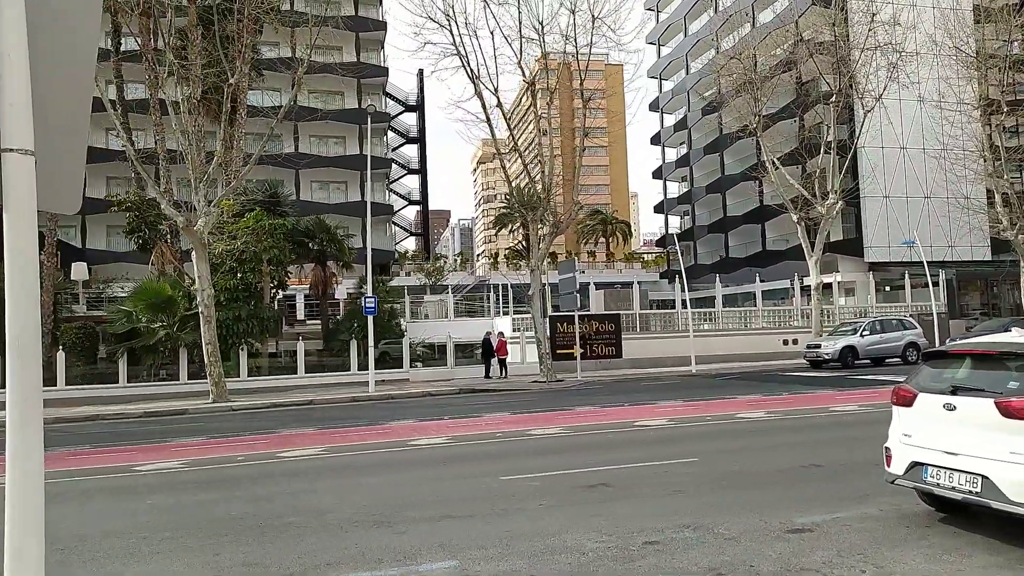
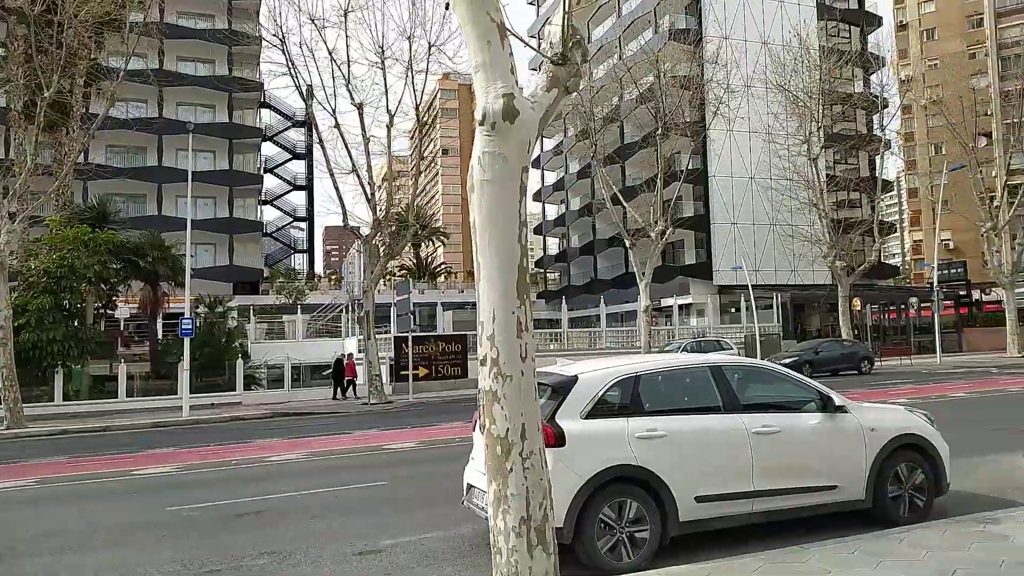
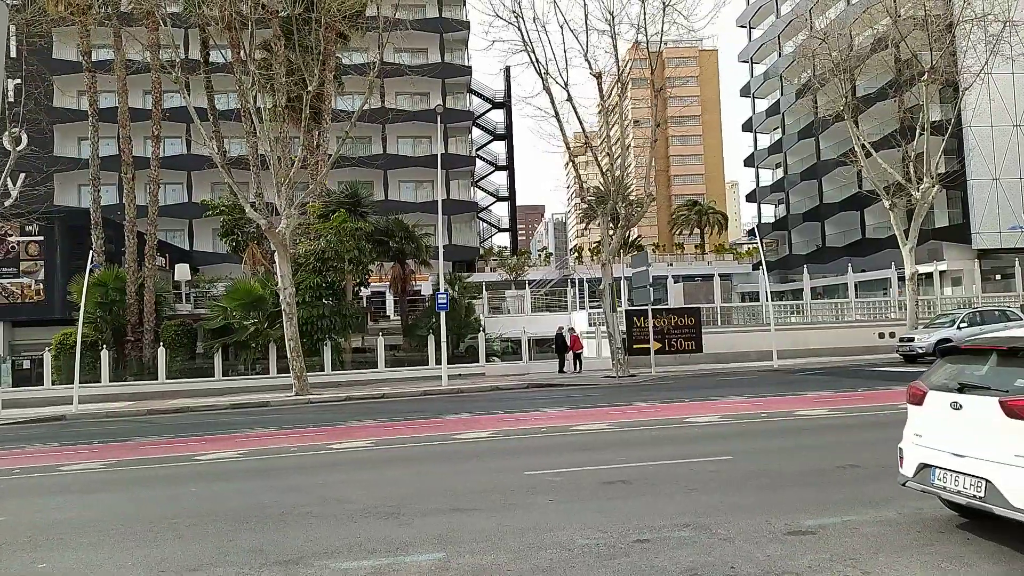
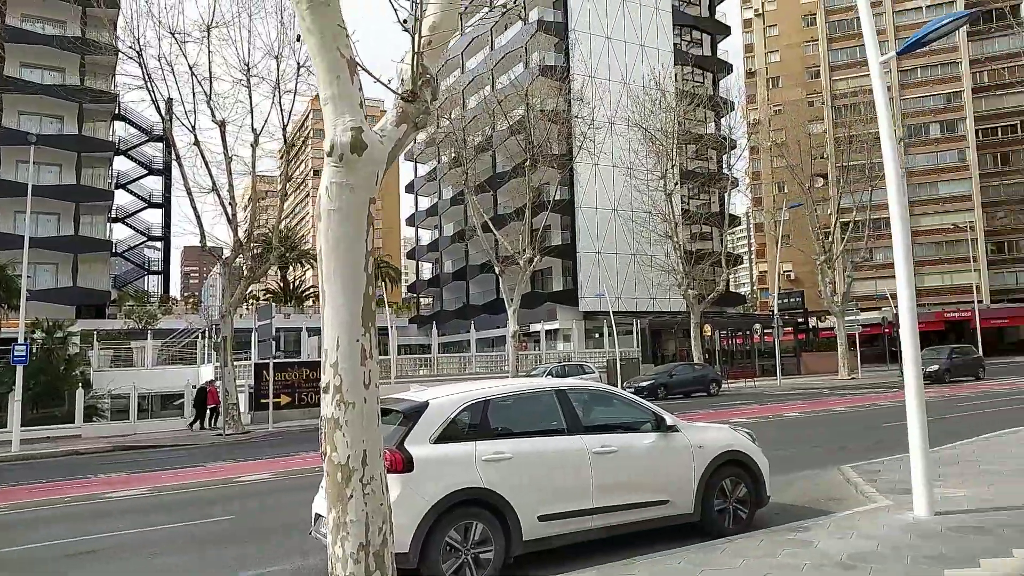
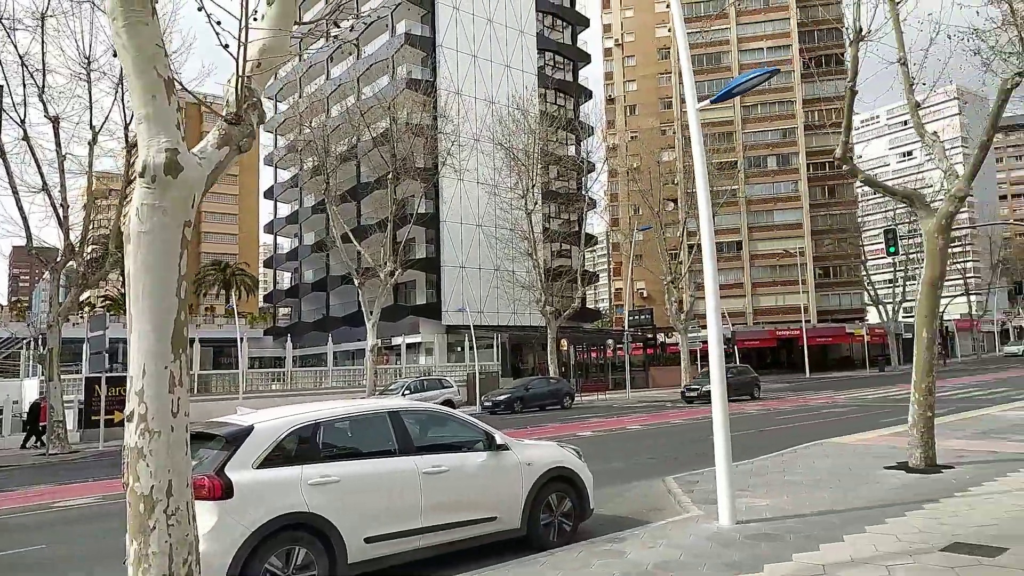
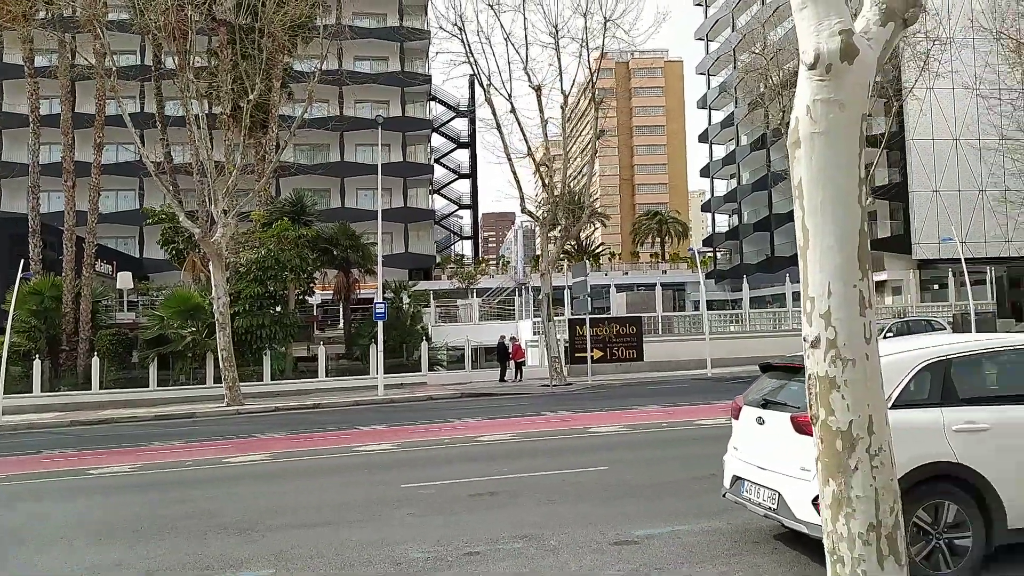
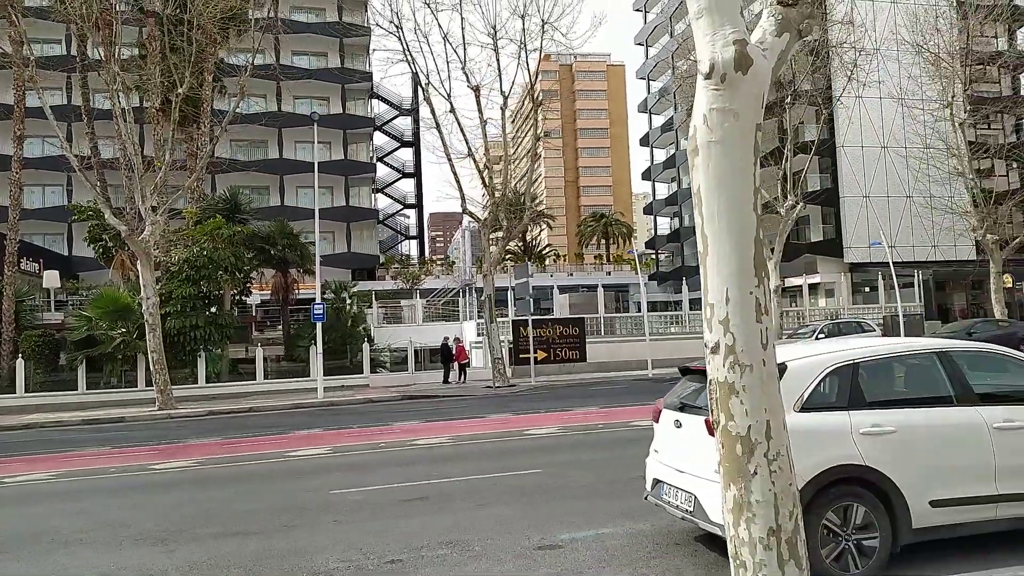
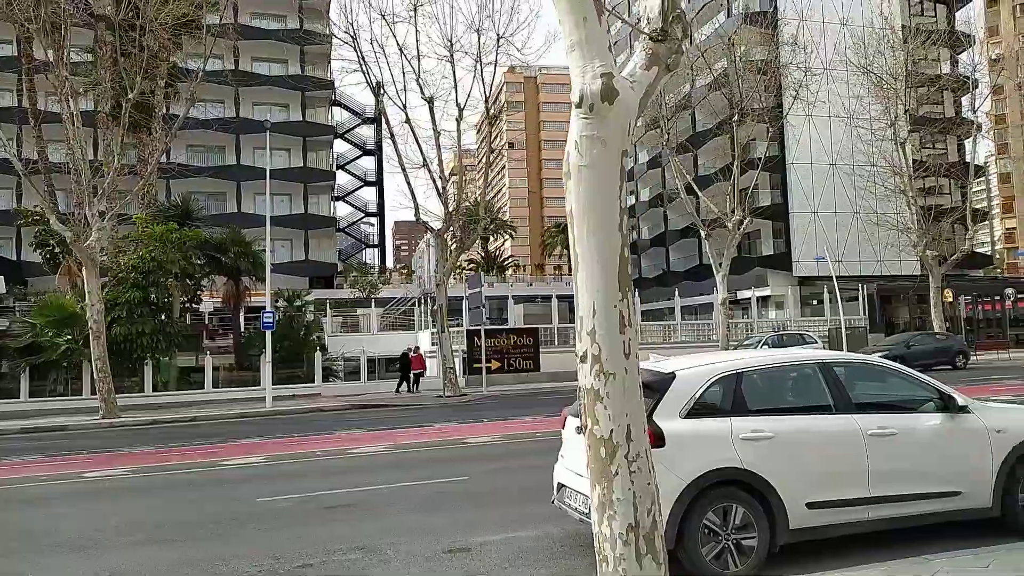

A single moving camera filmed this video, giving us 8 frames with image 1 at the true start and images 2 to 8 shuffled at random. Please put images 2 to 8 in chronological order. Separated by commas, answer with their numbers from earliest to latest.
3, 6, 7, 8, 2, 4, 5
